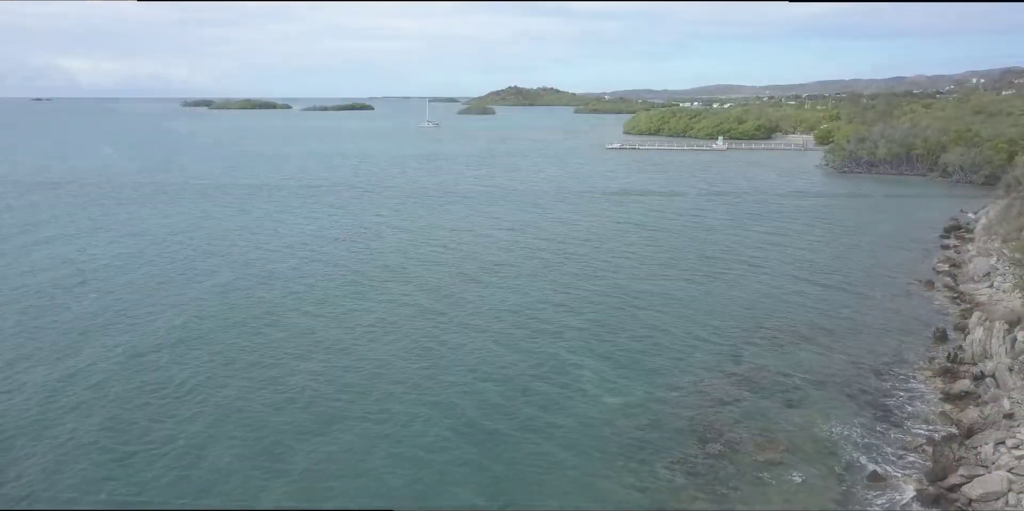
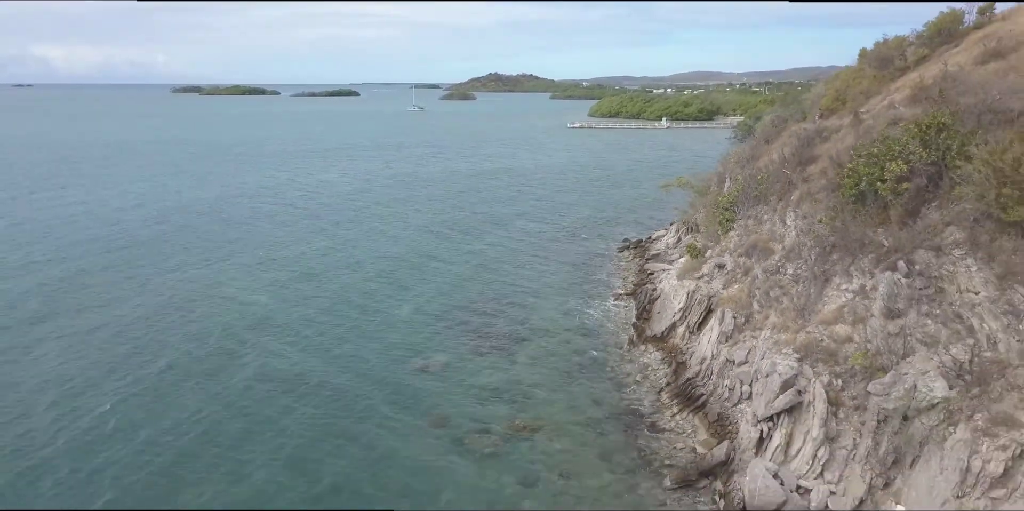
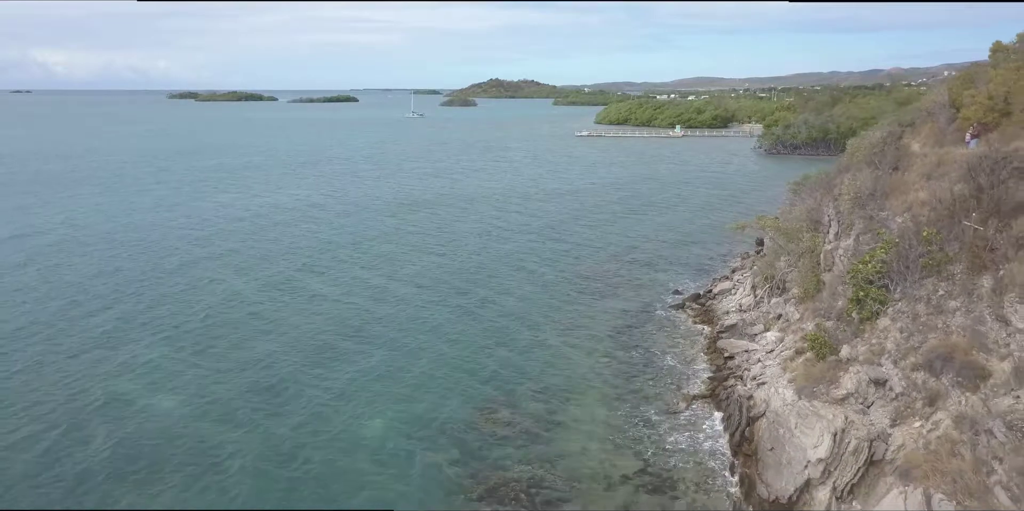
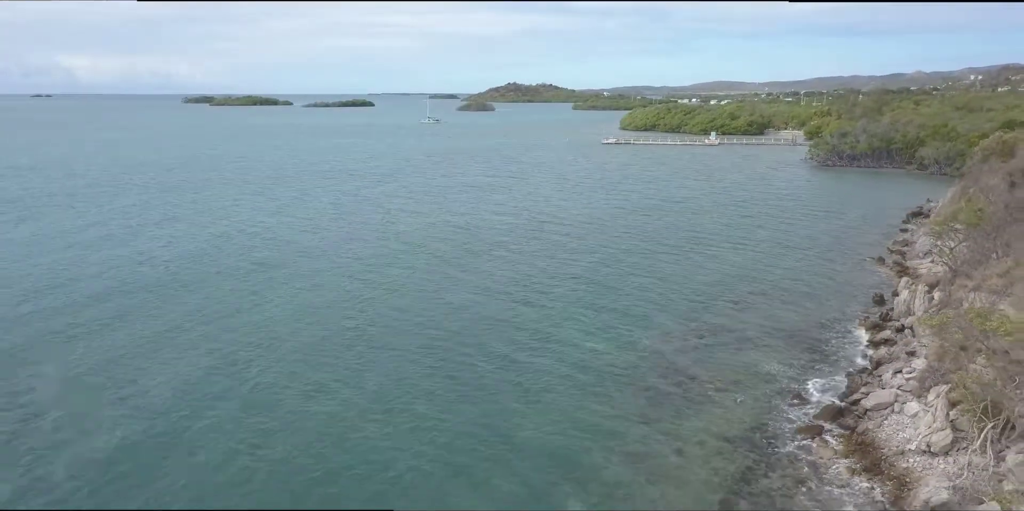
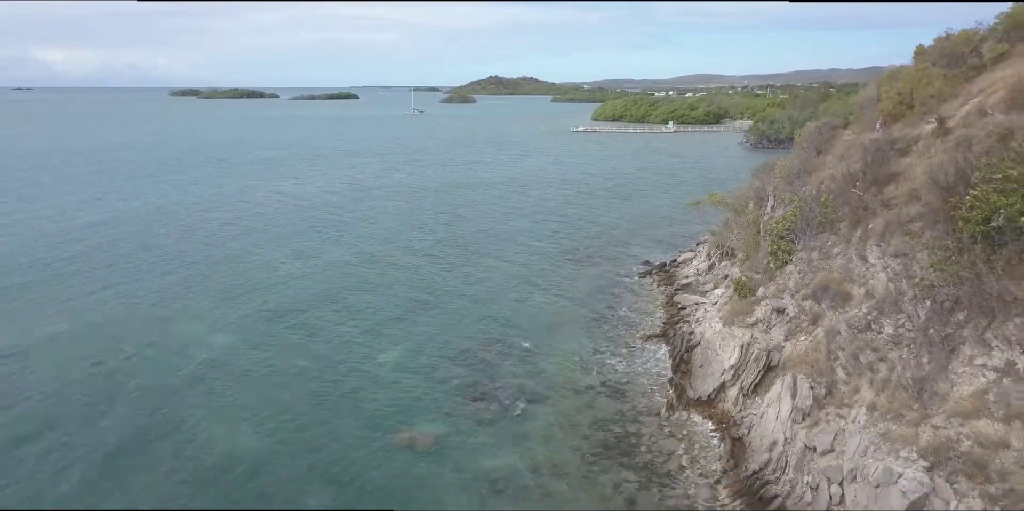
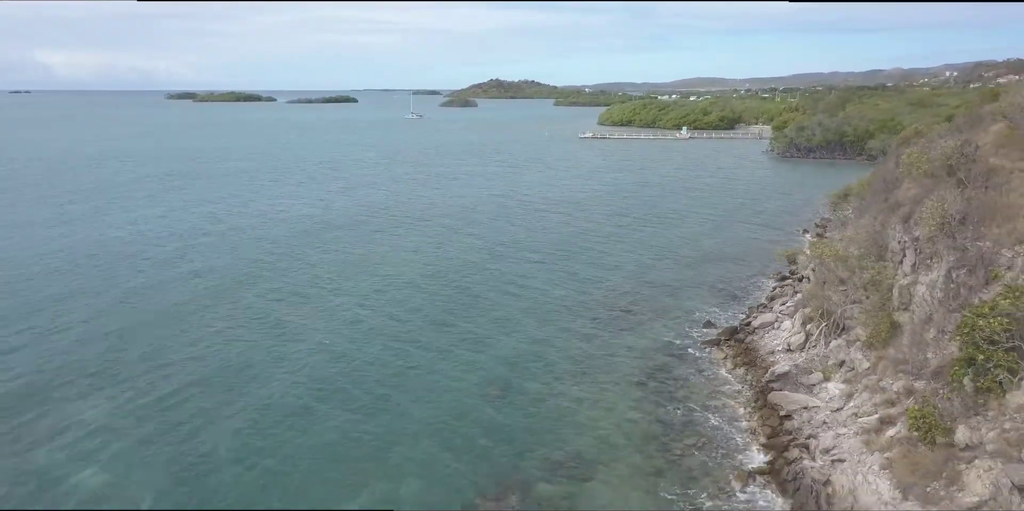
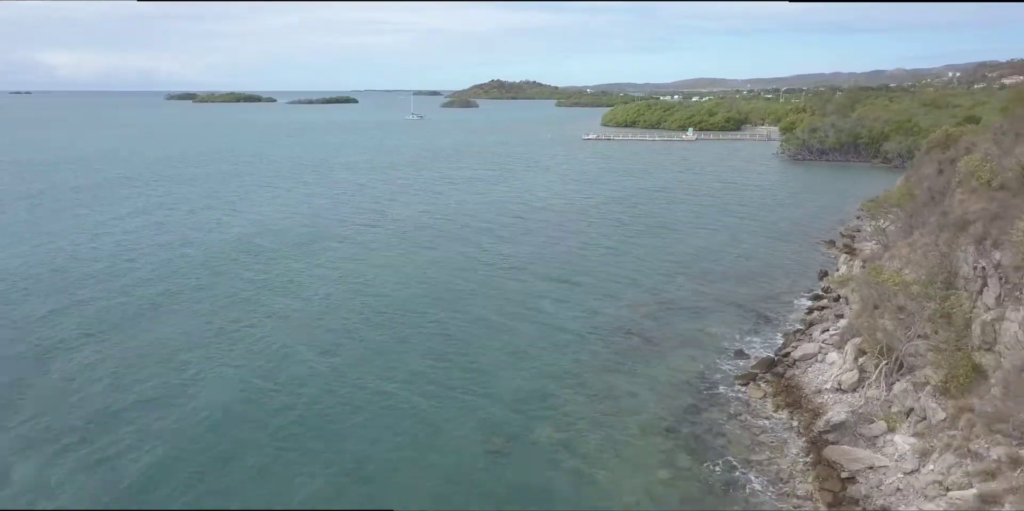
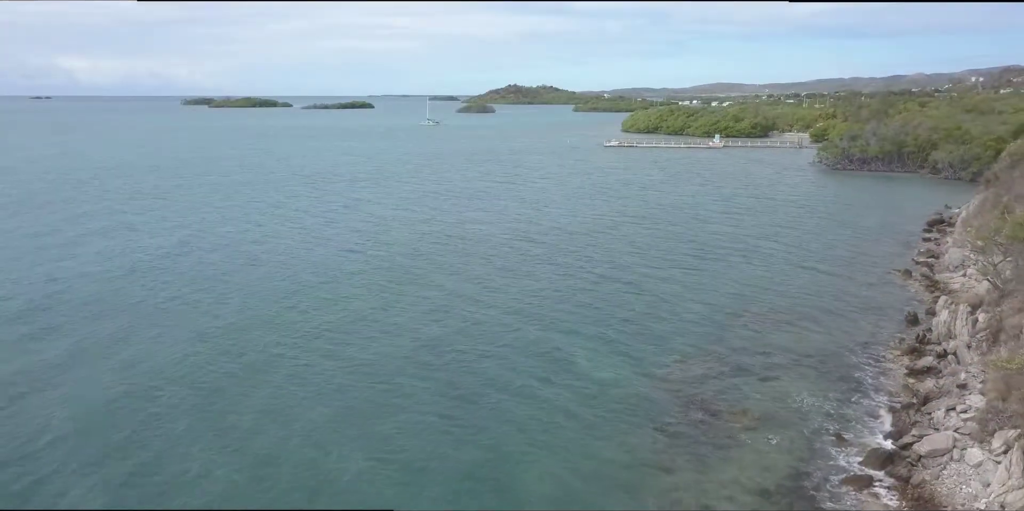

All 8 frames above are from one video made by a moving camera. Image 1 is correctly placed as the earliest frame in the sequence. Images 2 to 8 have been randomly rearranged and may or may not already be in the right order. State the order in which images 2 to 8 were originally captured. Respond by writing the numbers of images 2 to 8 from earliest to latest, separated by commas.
8, 4, 7, 6, 3, 5, 2
